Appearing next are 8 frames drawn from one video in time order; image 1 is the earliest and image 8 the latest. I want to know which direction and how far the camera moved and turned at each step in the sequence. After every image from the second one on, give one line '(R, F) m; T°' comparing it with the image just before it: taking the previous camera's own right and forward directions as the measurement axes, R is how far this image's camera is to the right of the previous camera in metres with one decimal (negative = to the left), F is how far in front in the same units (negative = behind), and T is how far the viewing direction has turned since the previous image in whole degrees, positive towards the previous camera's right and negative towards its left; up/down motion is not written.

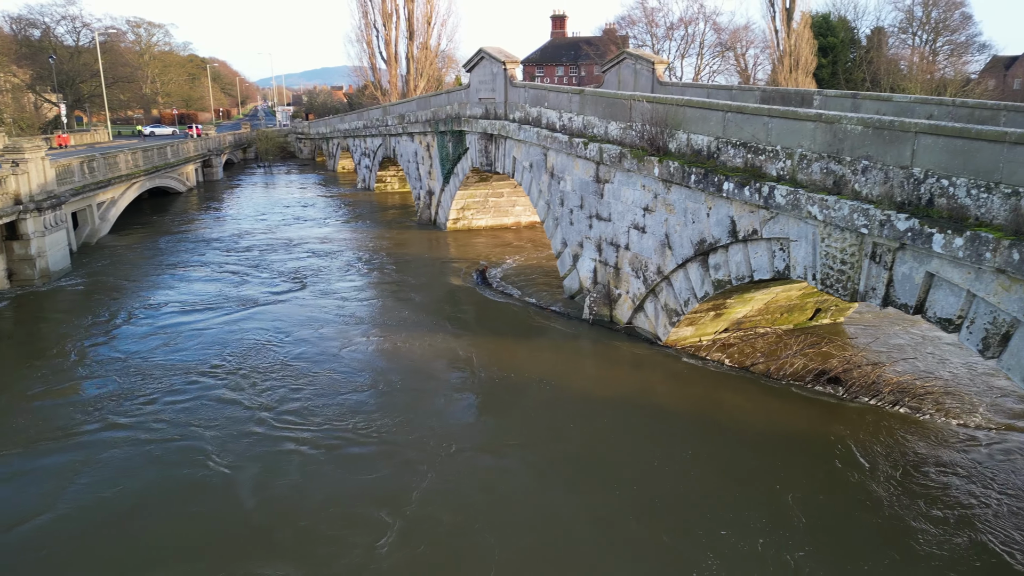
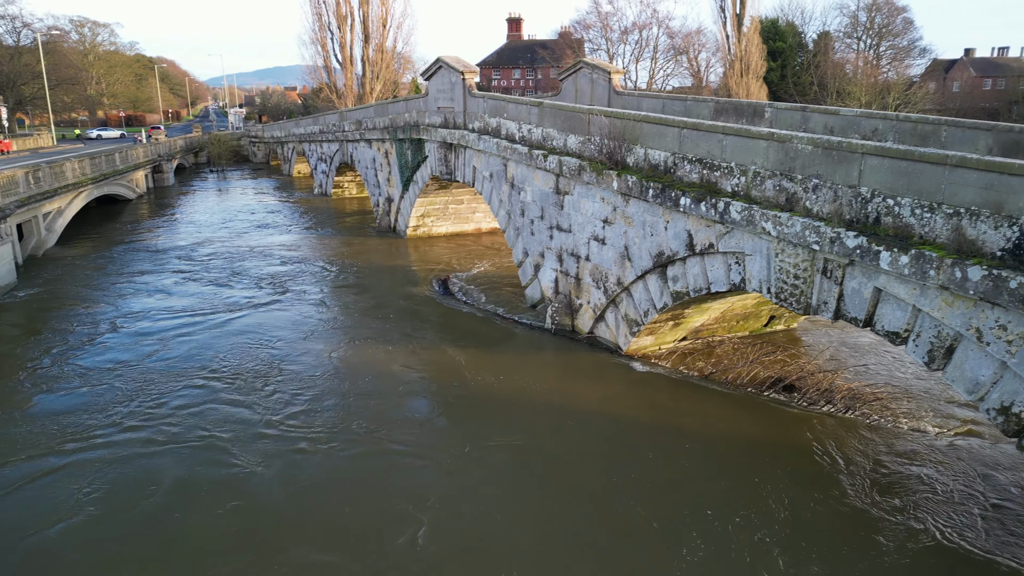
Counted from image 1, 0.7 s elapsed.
(0.0, 0.0) m; +3°
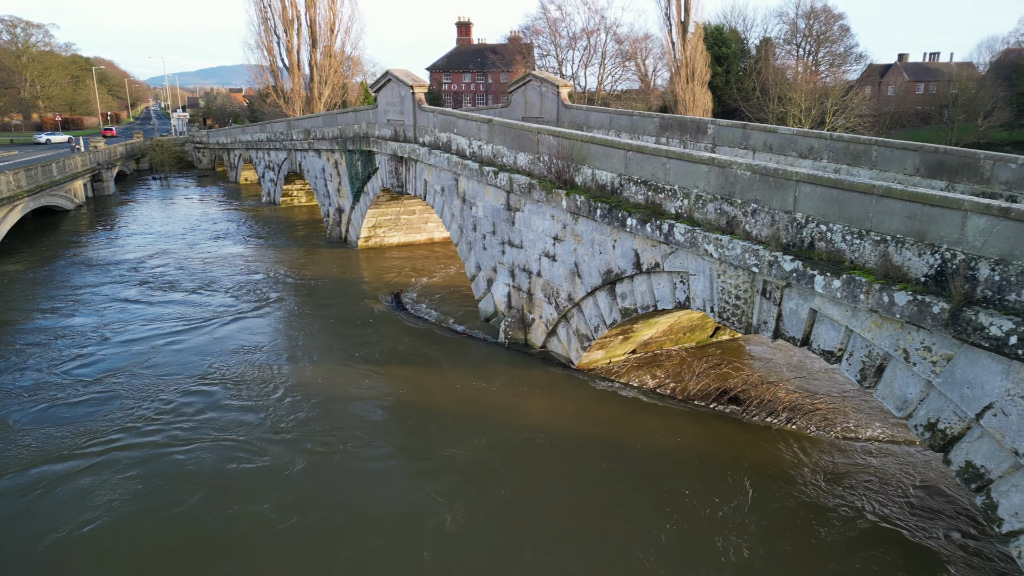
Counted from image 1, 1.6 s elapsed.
(0.0, -0.1) m; +4°
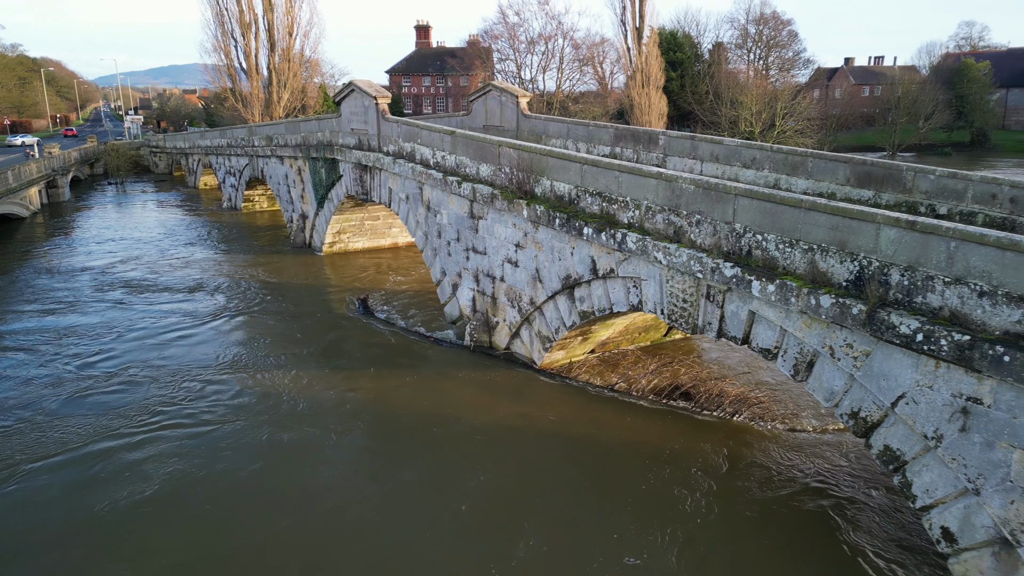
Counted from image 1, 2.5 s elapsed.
(0.0, -0.4) m; +3°
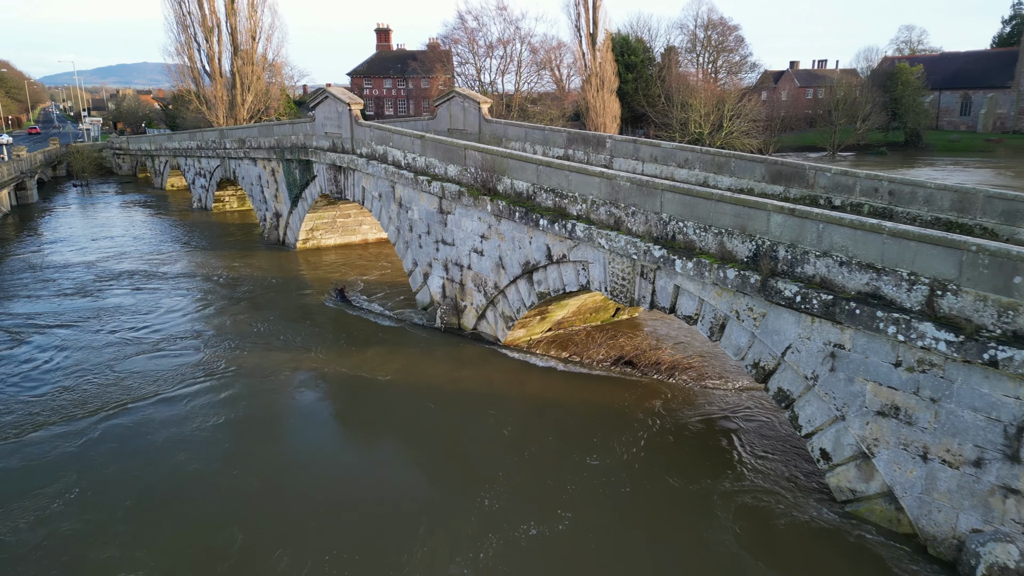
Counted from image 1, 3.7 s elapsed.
(-0.1, -1.0) m; +3°
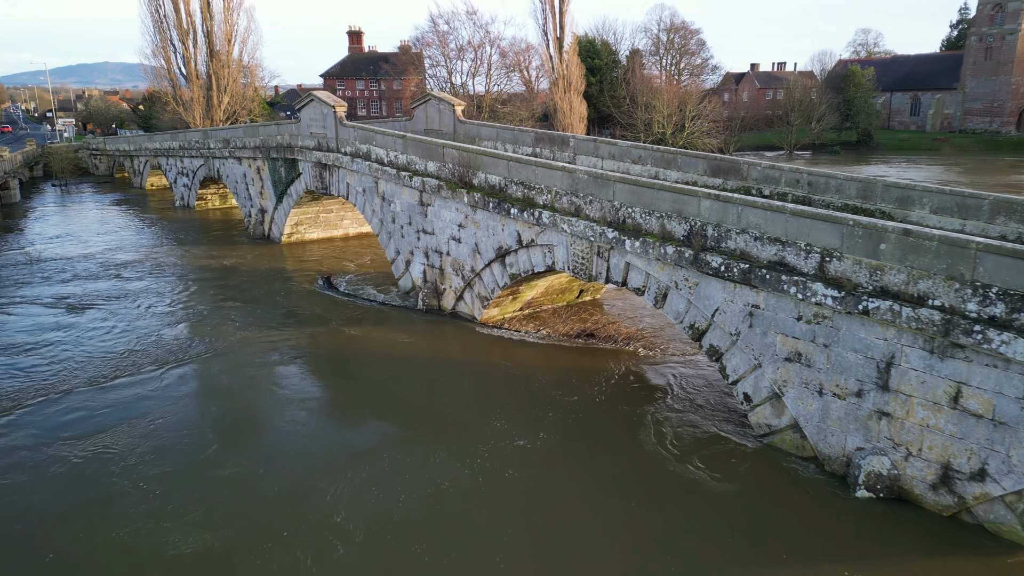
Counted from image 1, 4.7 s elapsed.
(0.0, -1.0) m; +2°
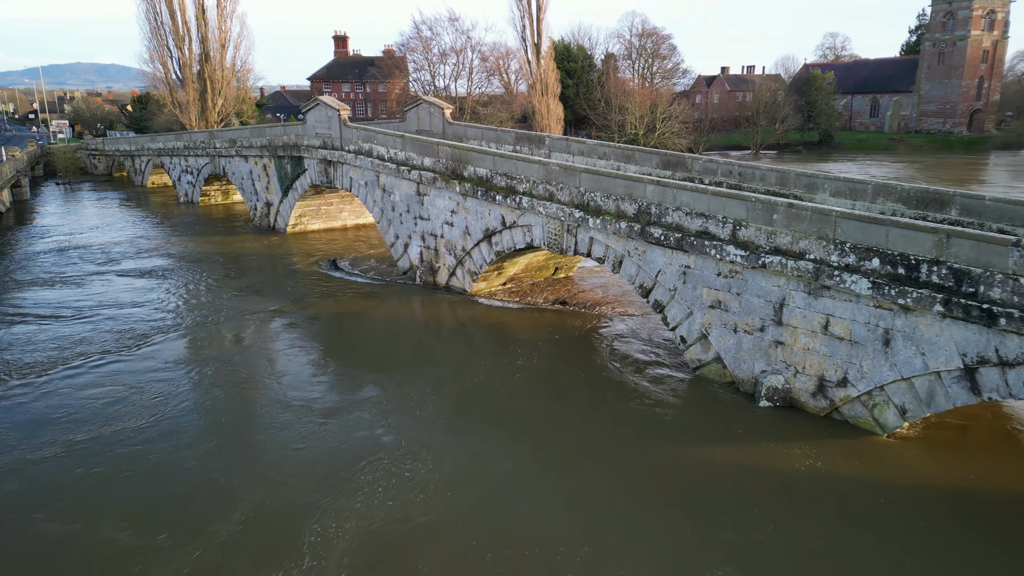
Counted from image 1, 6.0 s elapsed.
(-0.1, -1.7) m; +2°
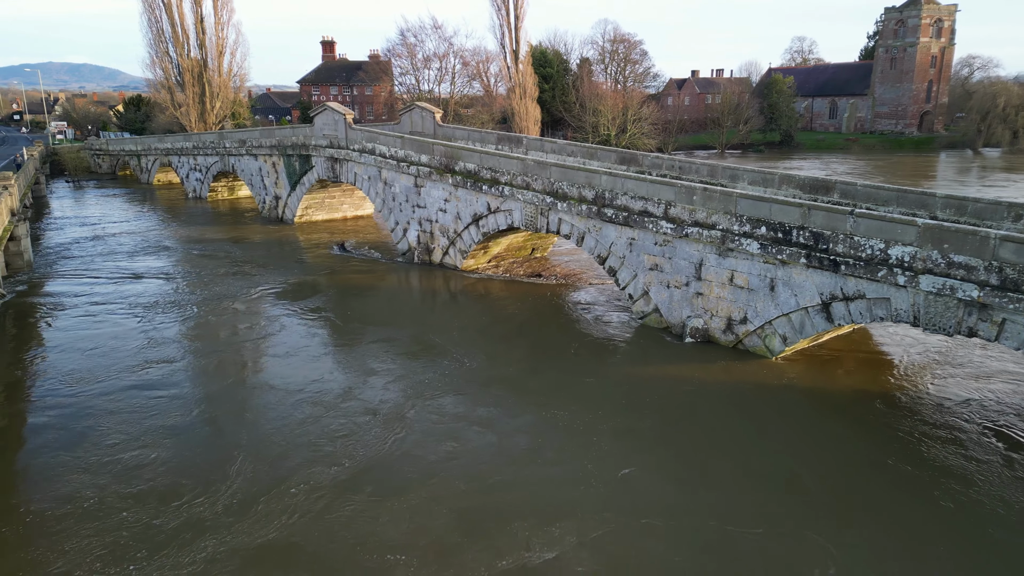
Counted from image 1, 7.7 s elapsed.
(-0.1, -2.2) m; +2°
